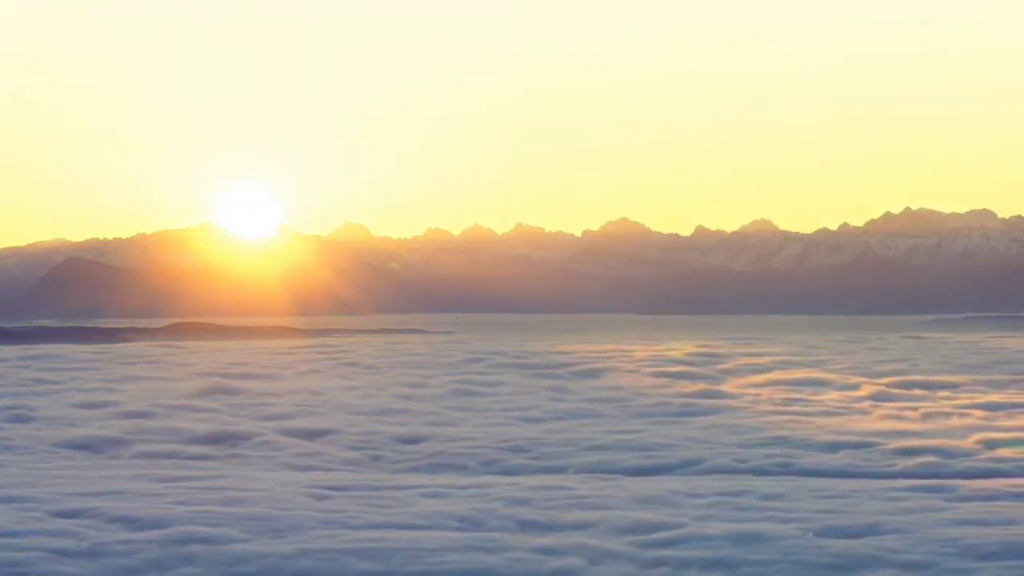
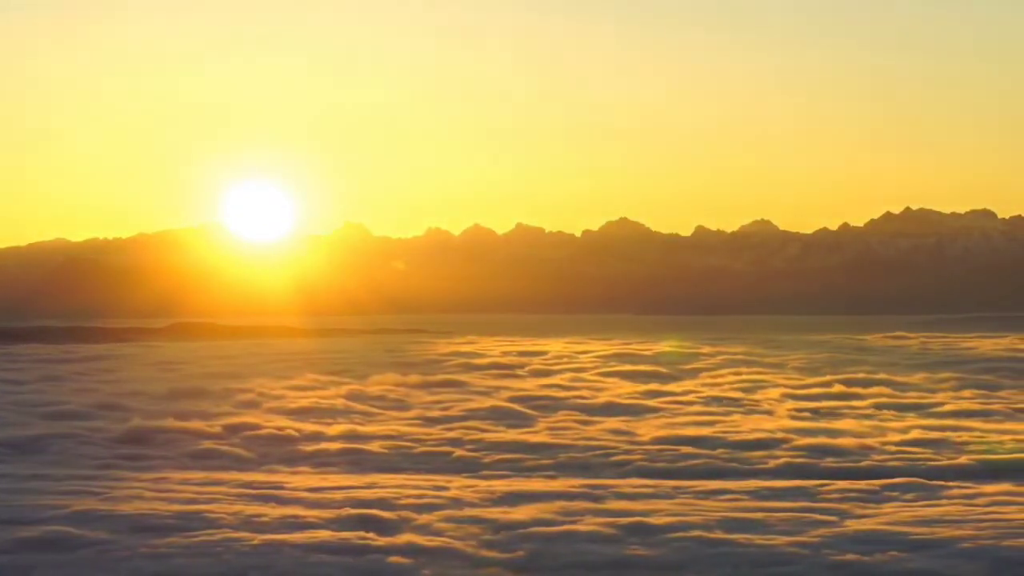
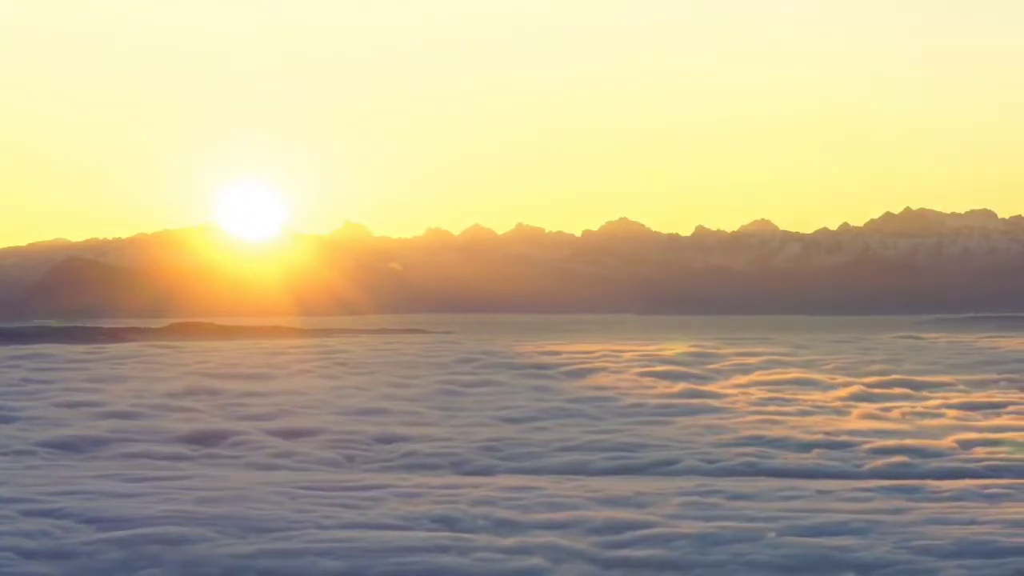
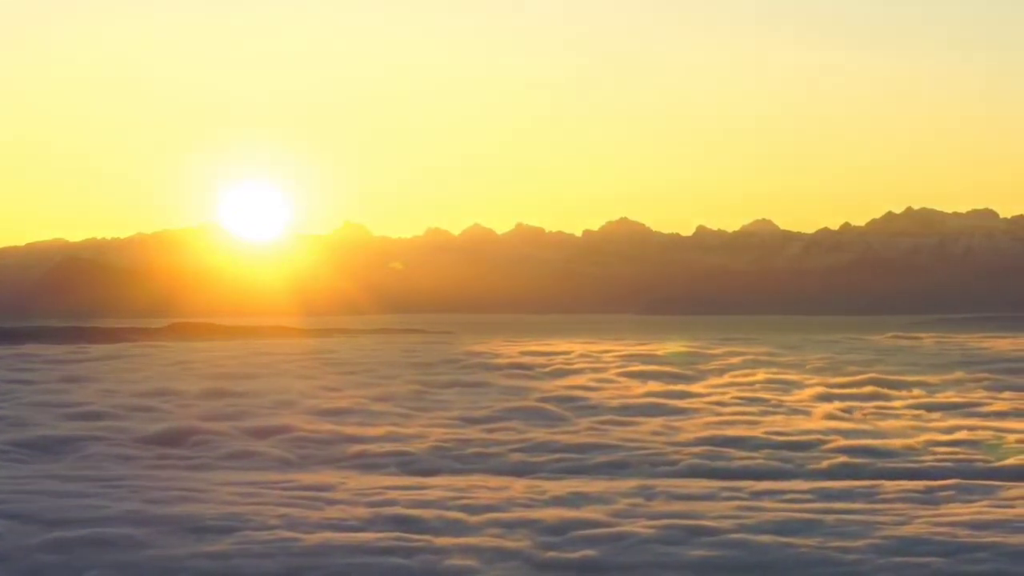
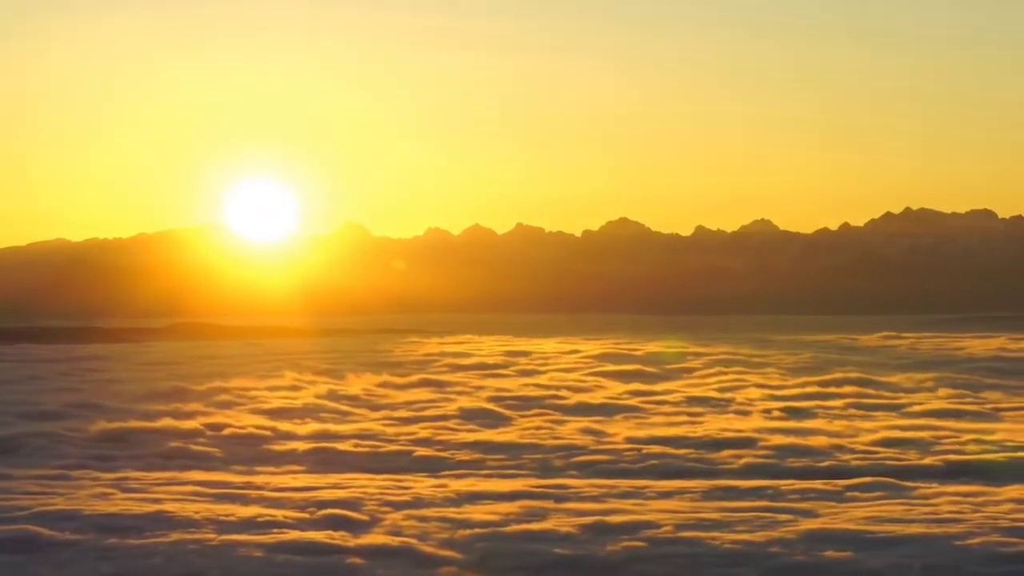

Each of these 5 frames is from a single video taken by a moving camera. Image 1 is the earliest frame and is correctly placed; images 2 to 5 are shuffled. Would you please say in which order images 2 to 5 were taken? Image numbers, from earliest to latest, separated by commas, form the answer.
3, 4, 2, 5
